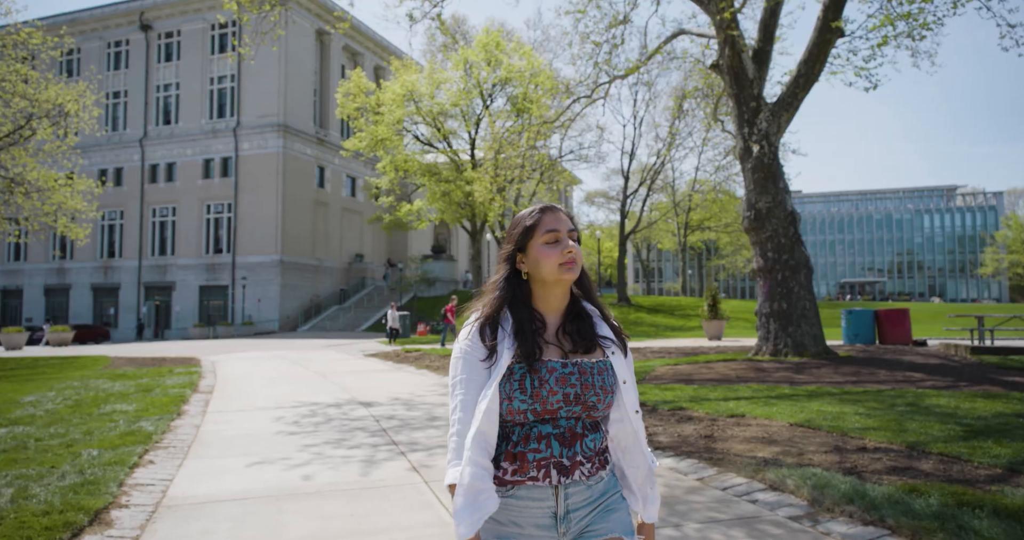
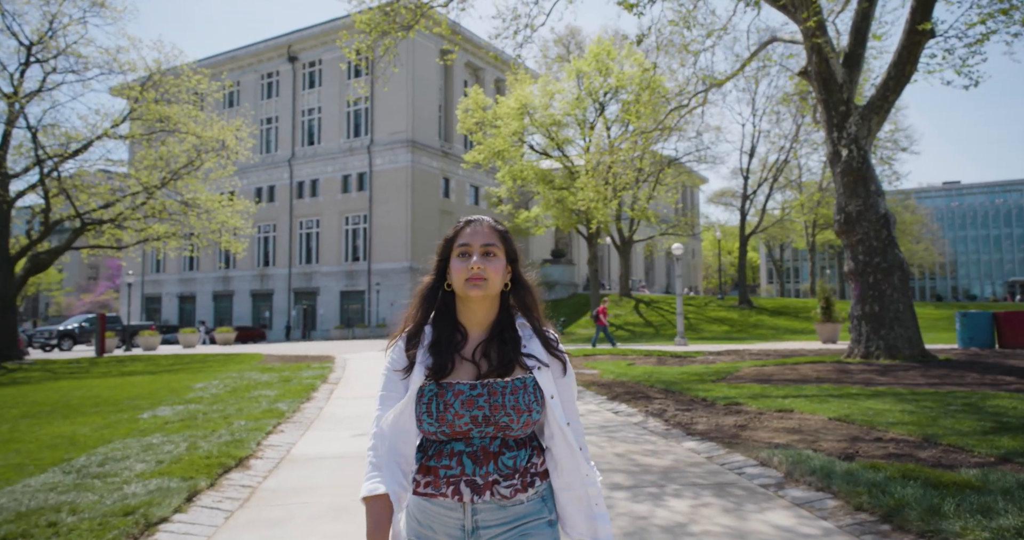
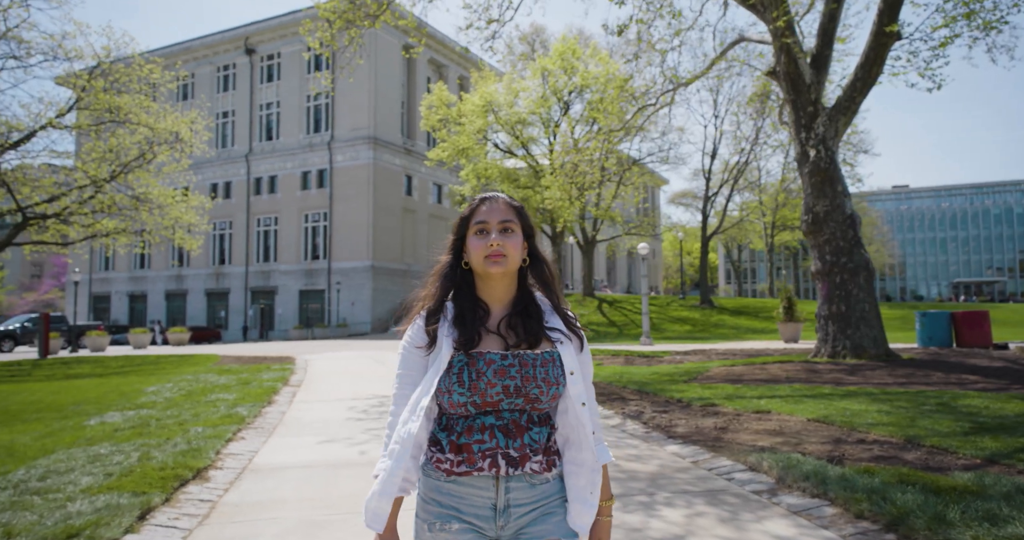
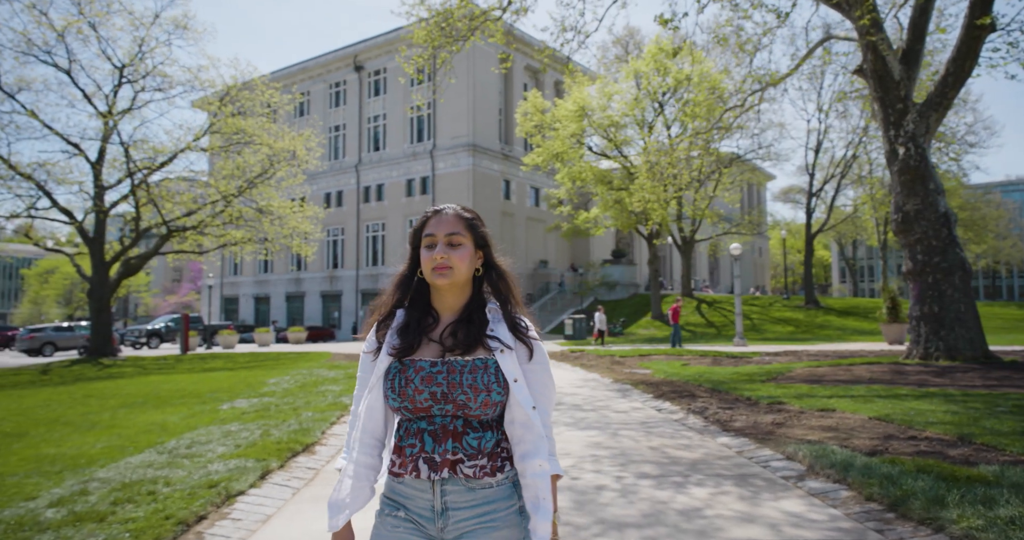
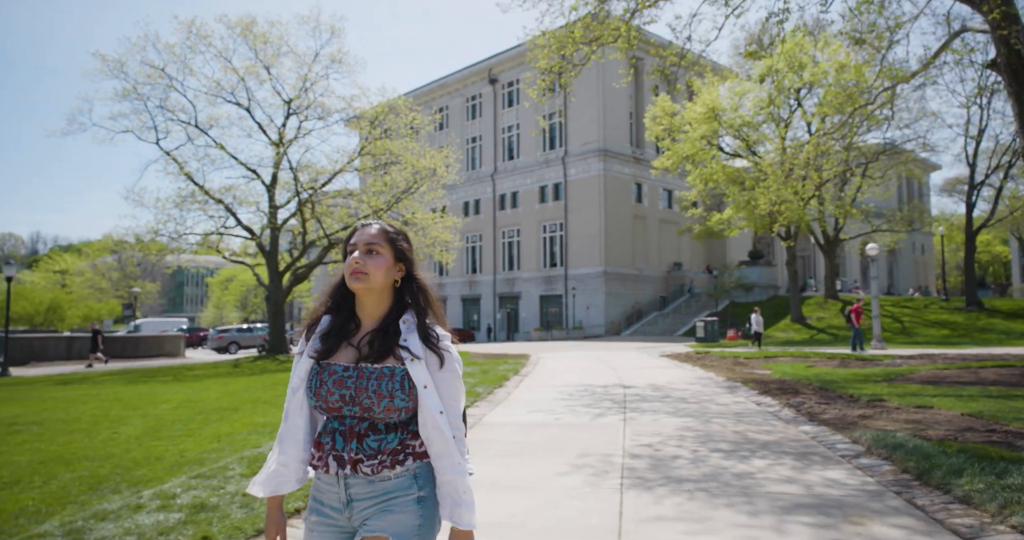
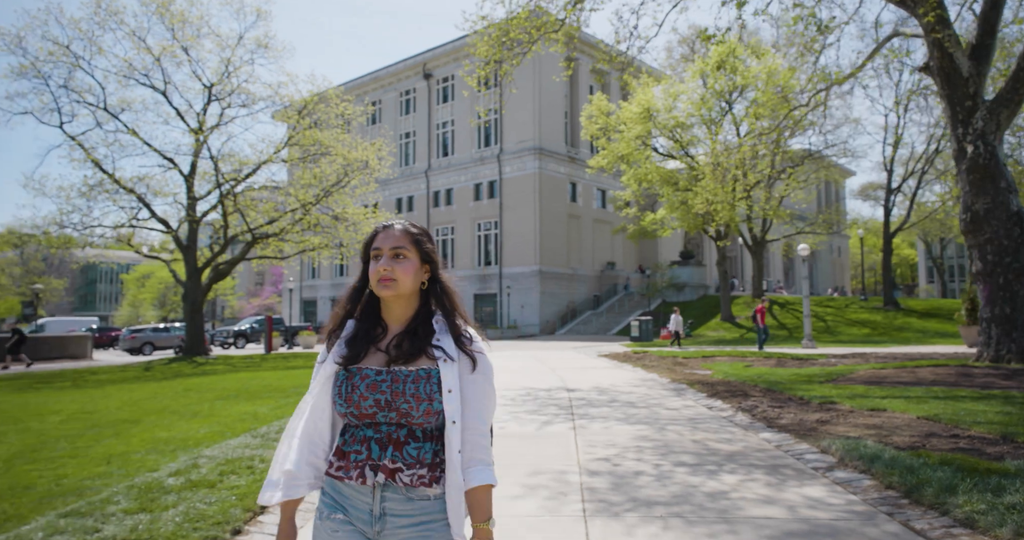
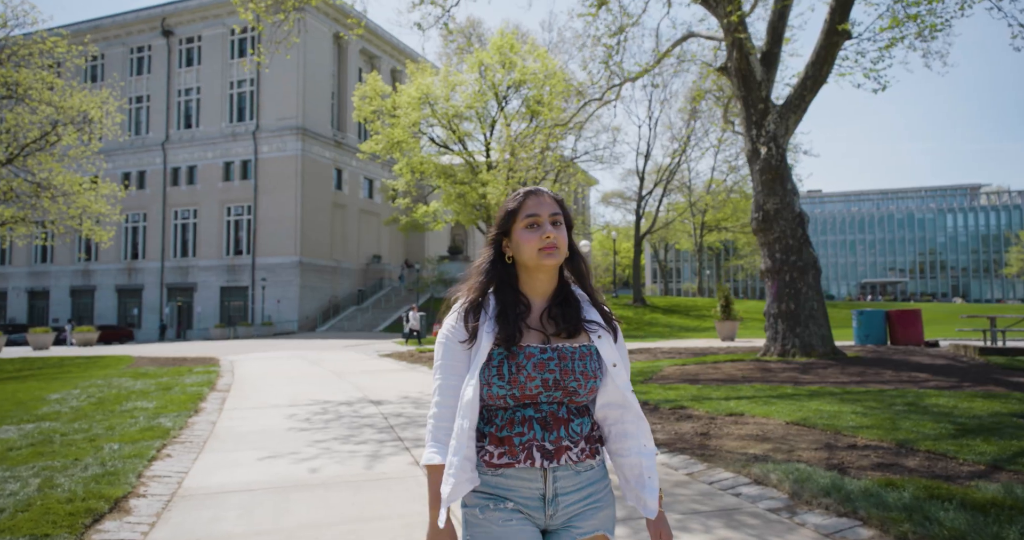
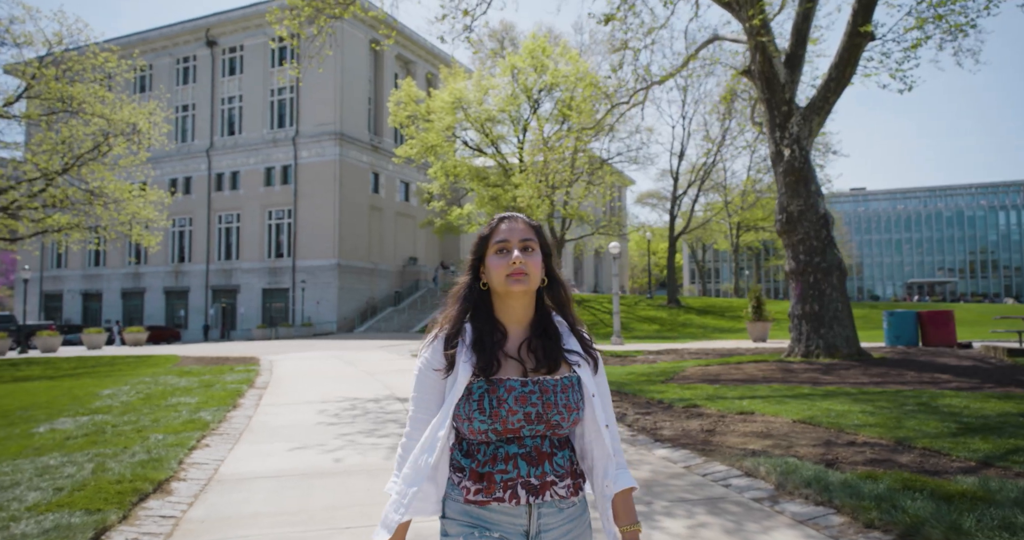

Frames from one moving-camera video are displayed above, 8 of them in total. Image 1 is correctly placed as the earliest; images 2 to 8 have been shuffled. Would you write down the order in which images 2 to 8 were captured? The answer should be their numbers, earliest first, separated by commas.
7, 8, 3, 2, 4, 6, 5
